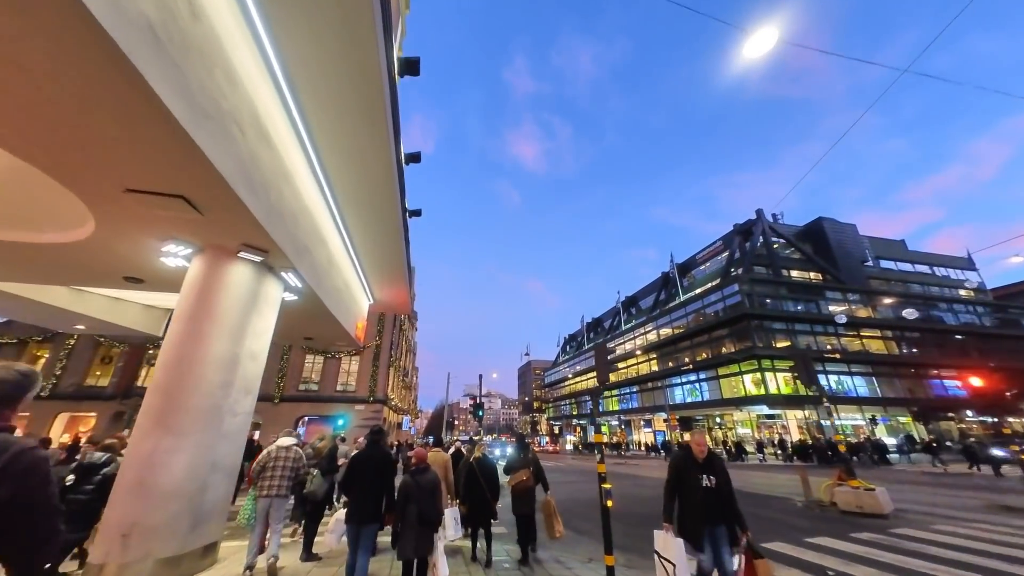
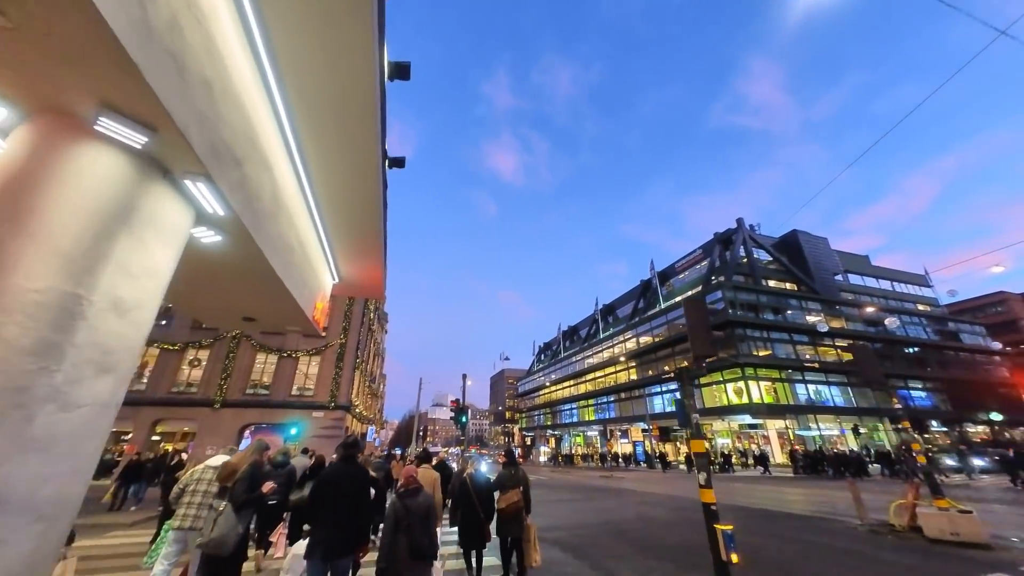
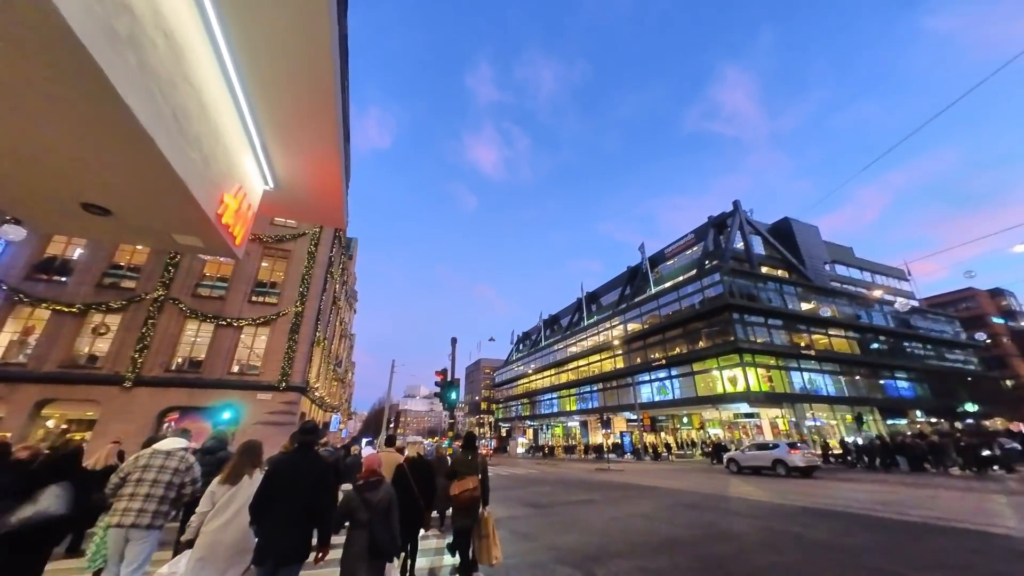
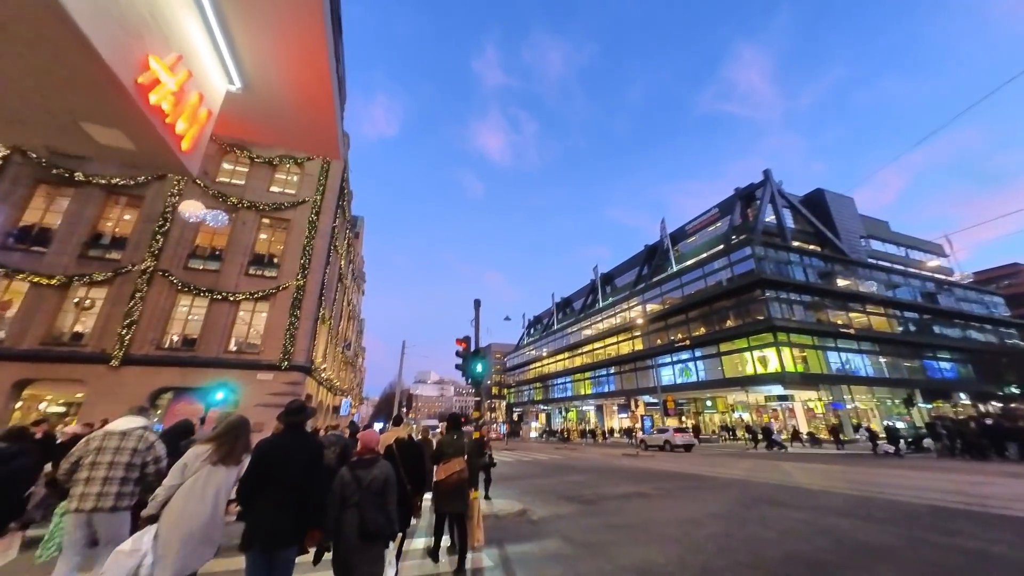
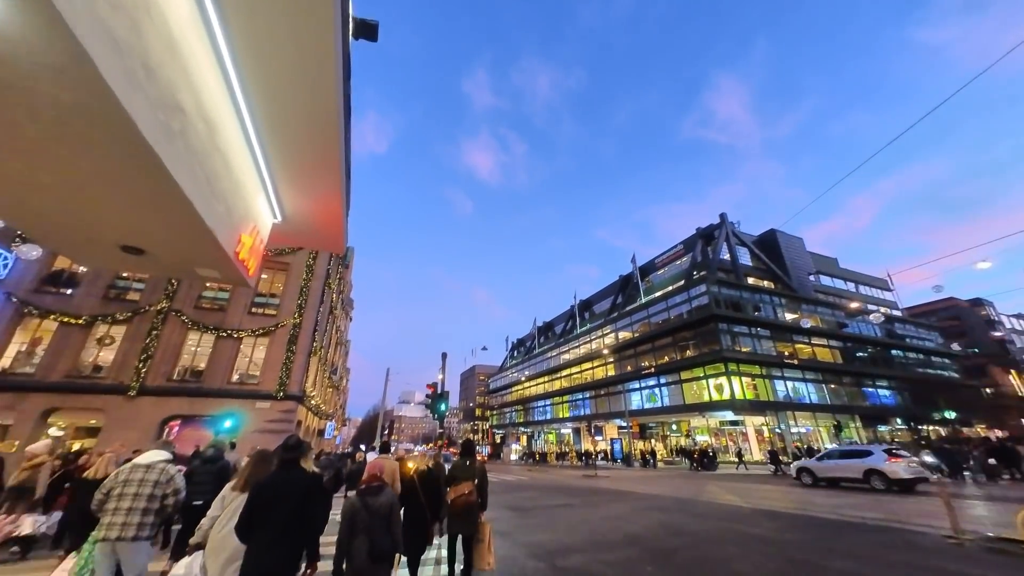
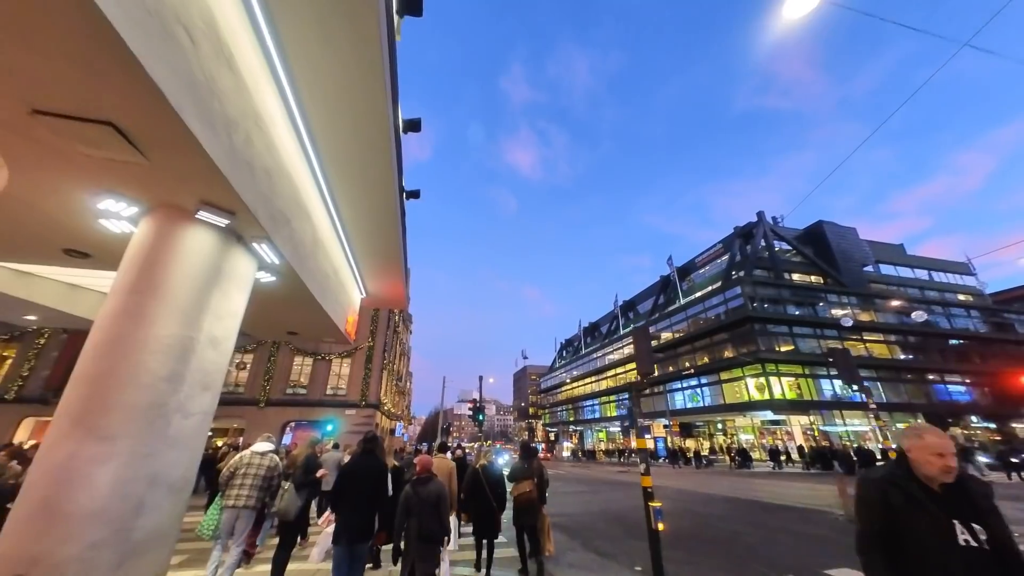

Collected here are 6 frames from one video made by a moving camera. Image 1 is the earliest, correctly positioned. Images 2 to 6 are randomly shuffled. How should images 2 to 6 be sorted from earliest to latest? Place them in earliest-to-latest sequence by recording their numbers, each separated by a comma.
6, 2, 5, 3, 4
